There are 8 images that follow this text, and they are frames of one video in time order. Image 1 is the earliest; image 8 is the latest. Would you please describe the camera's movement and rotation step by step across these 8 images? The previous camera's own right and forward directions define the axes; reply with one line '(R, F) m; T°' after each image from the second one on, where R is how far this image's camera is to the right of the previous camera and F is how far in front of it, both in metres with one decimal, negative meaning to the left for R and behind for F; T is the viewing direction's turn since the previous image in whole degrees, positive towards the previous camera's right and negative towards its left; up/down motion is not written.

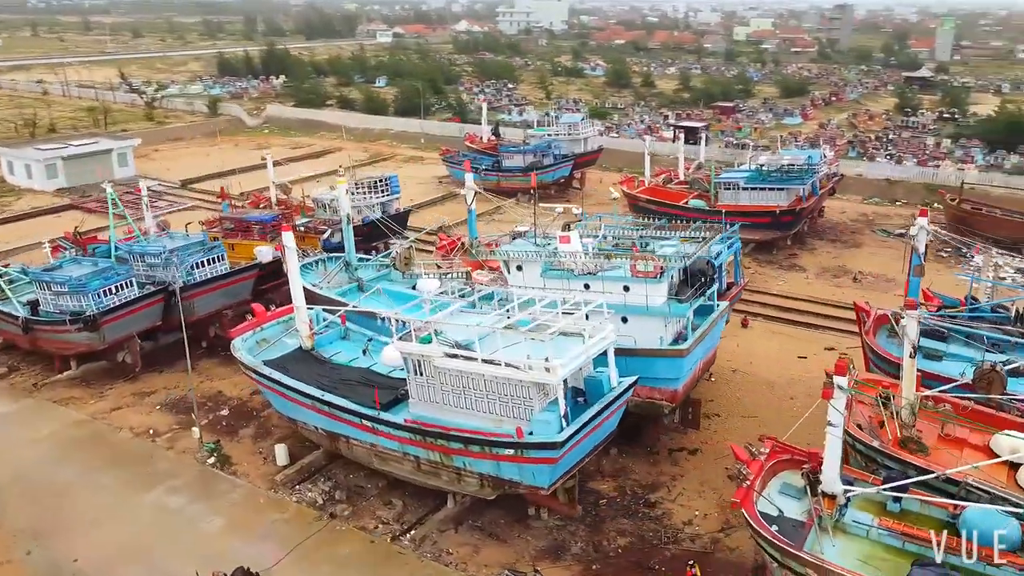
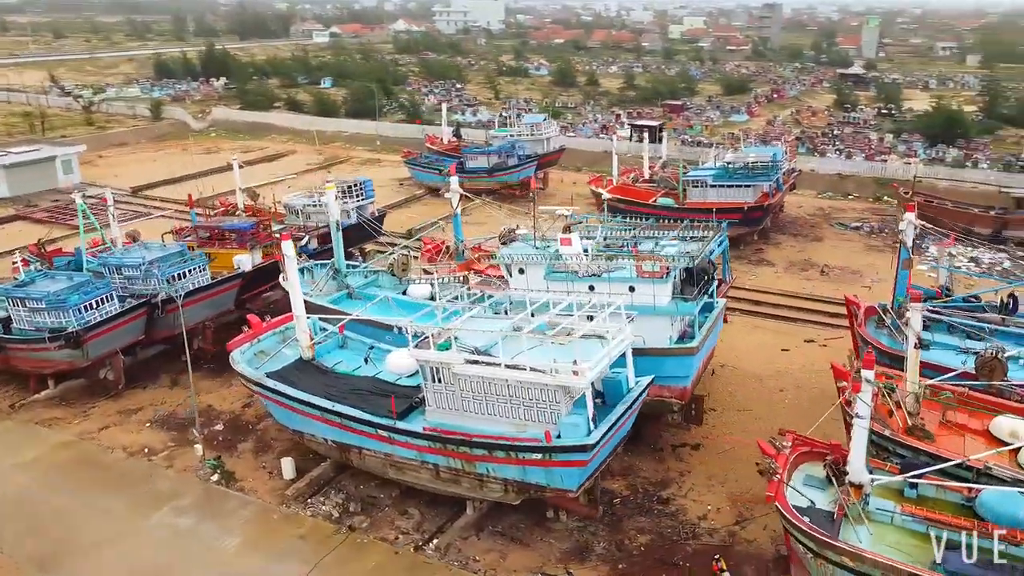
(-1.1, 0.0) m; +4°
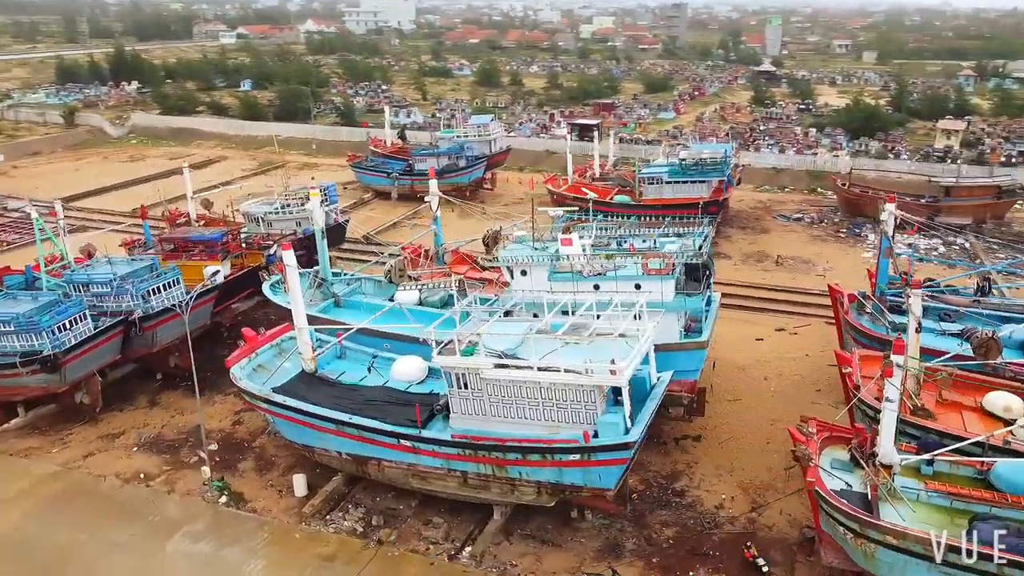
(-1.5, +0.1) m; +6°
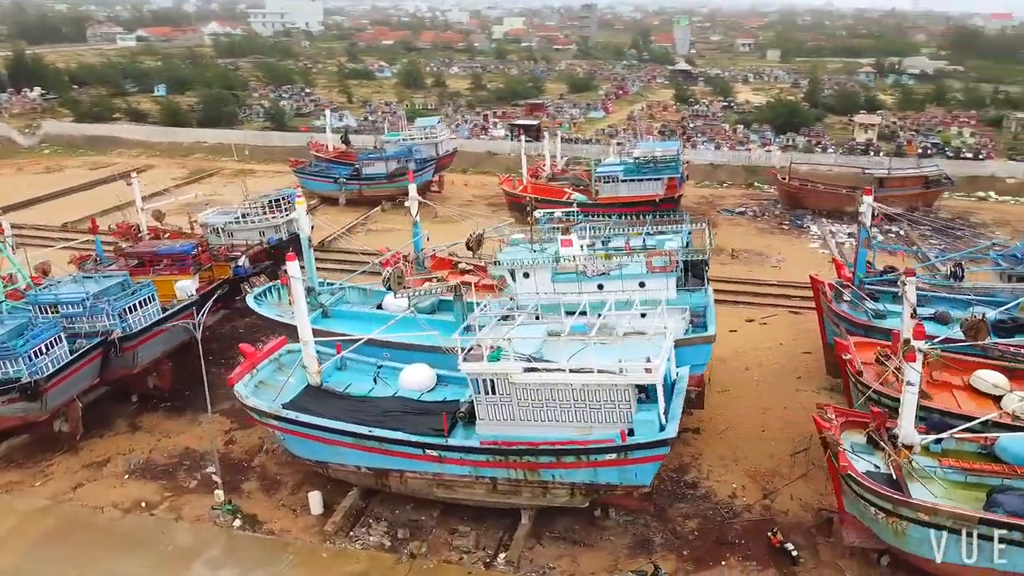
(-1.5, +0.1) m; +6°
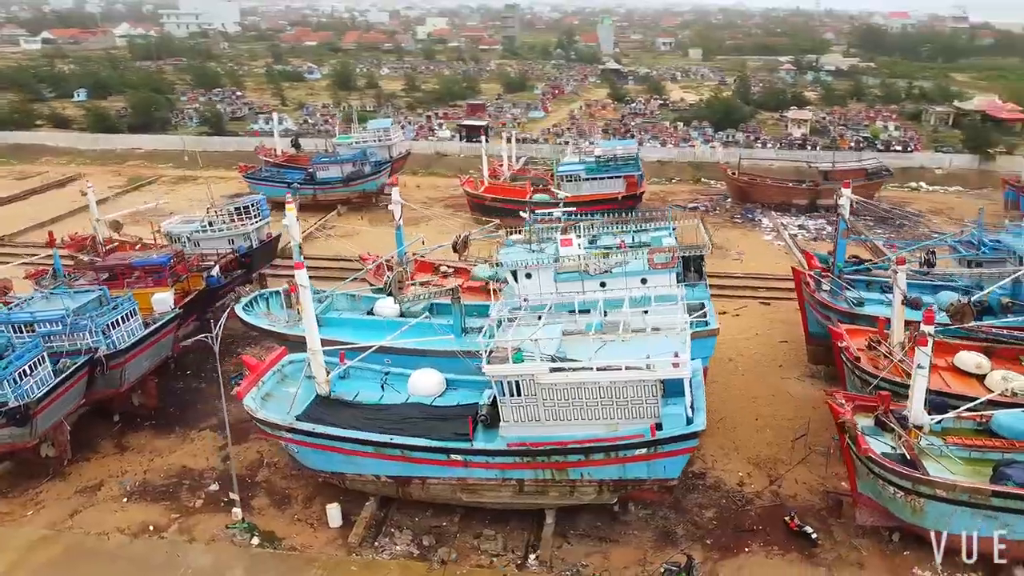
(-1.3, +0.1) m; +5°
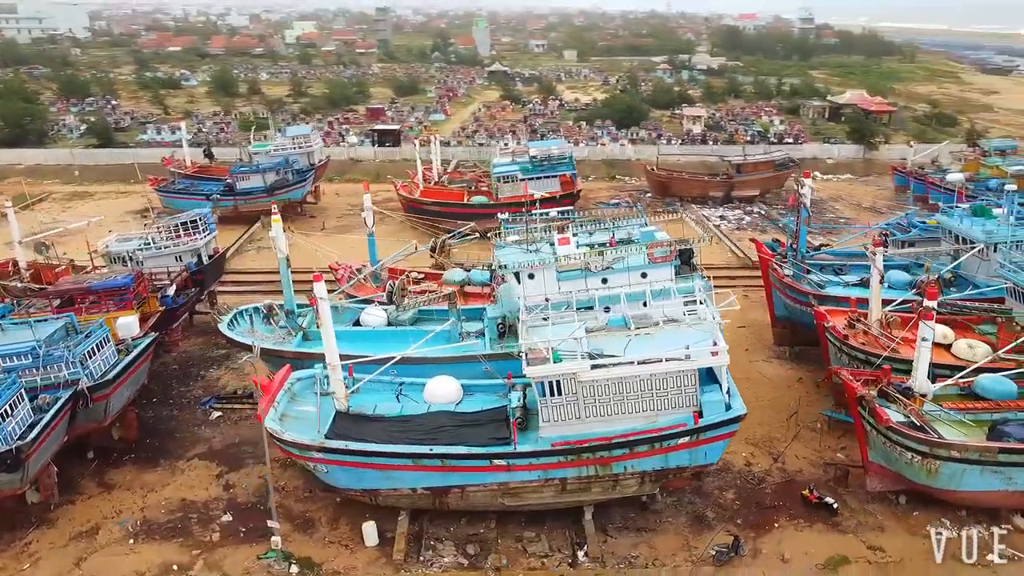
(-2.2, +0.2) m; +9°
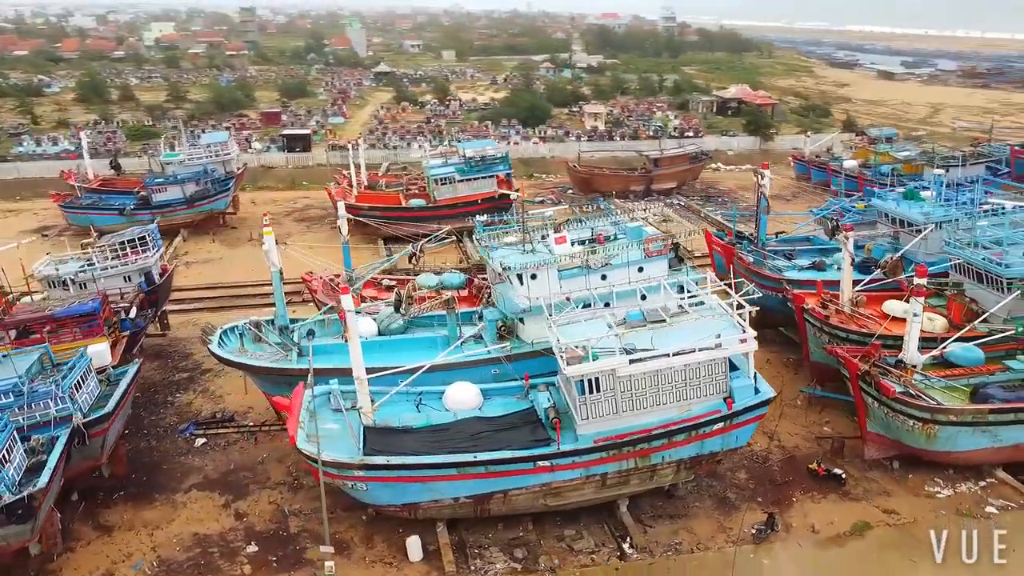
(-2.2, +0.2) m; +9°
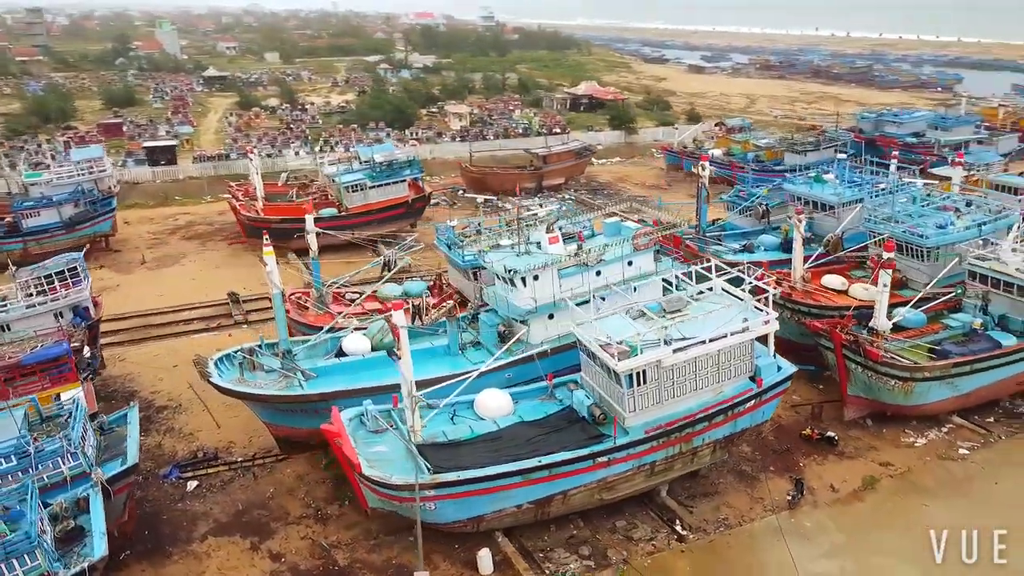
(-3.1, +0.3) m; +13°
